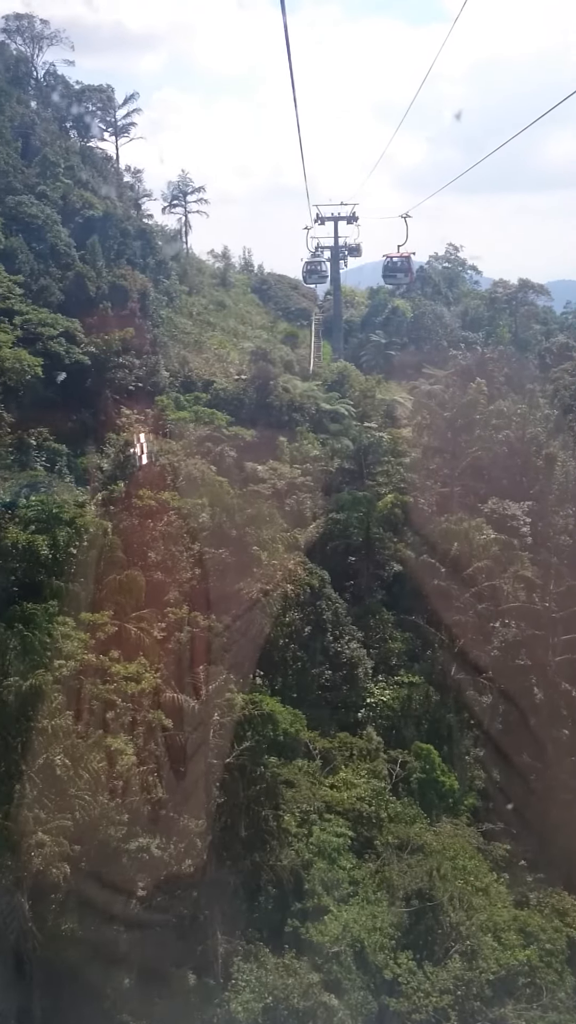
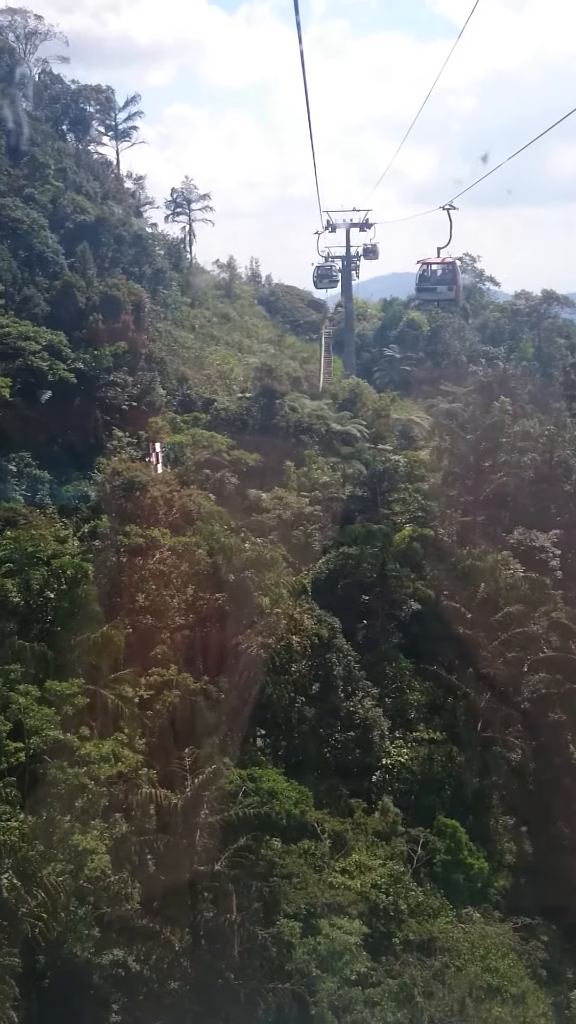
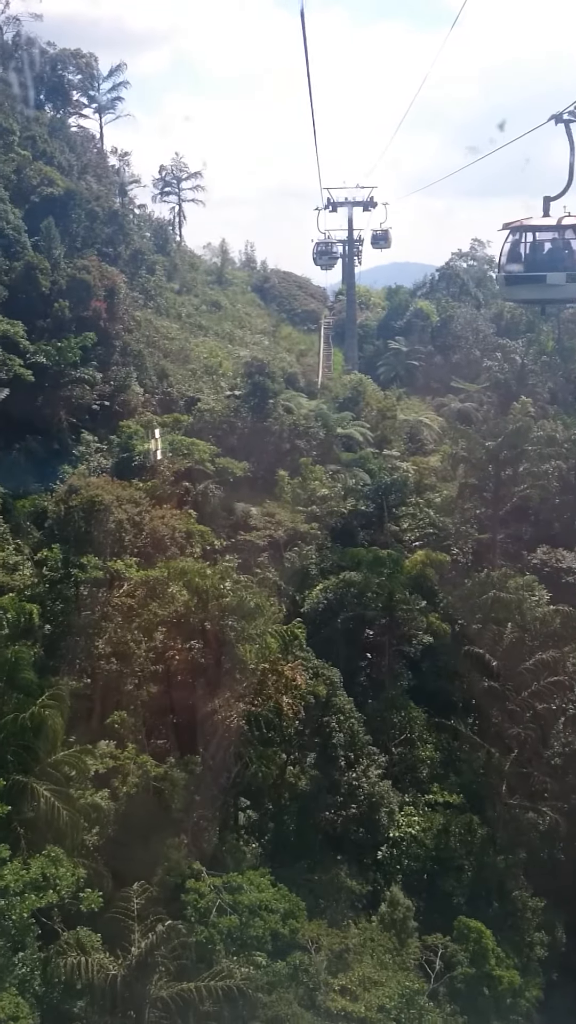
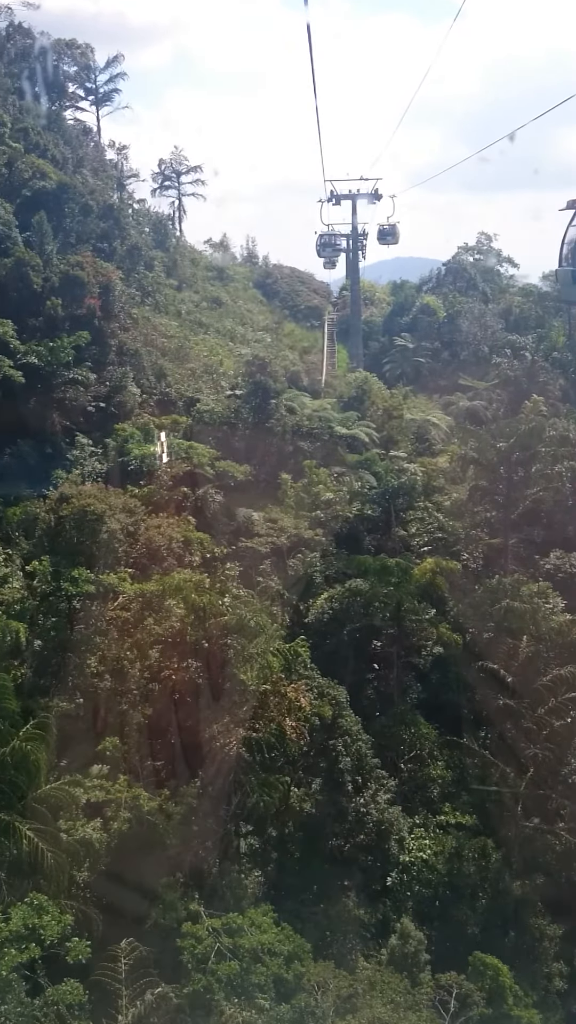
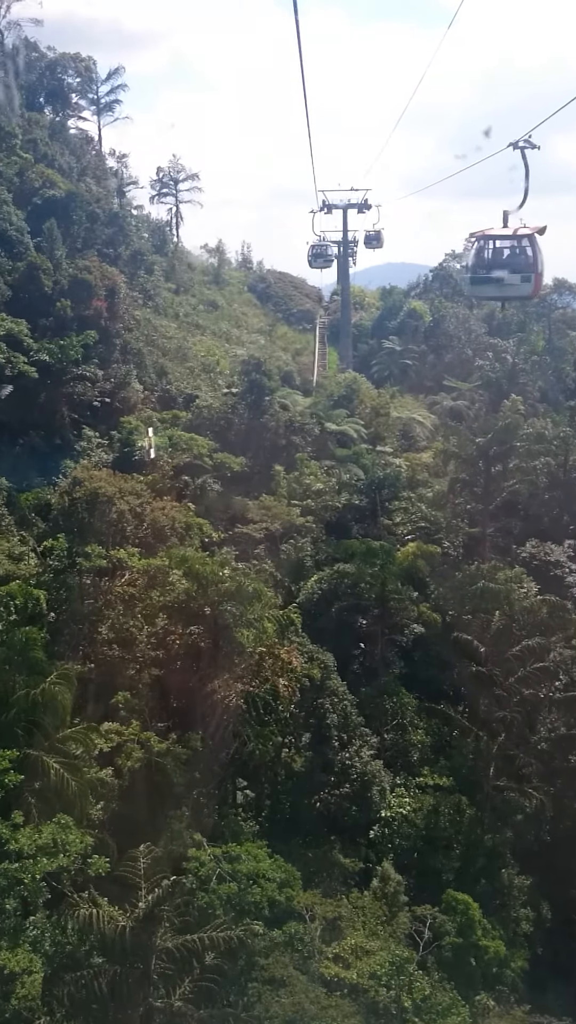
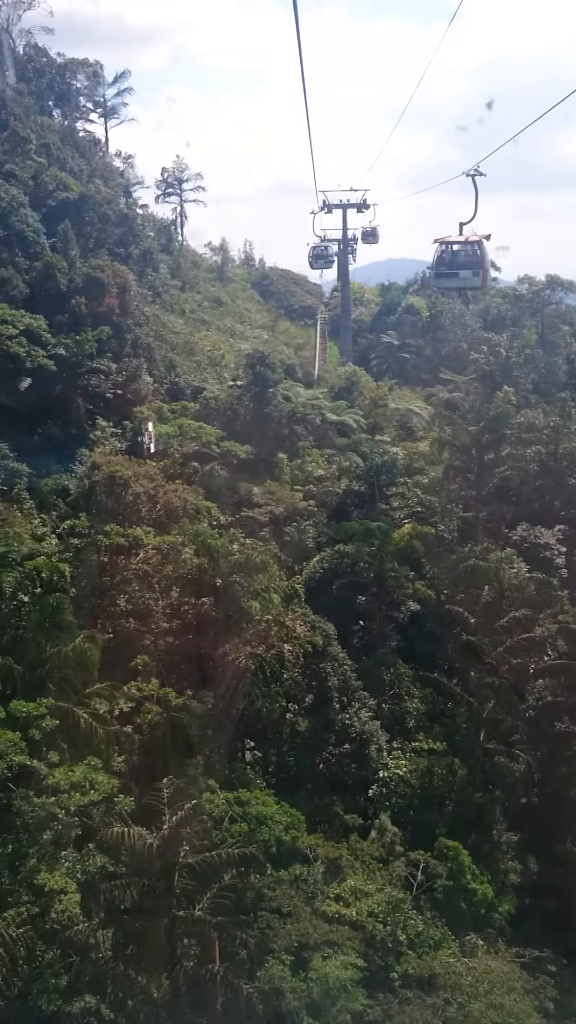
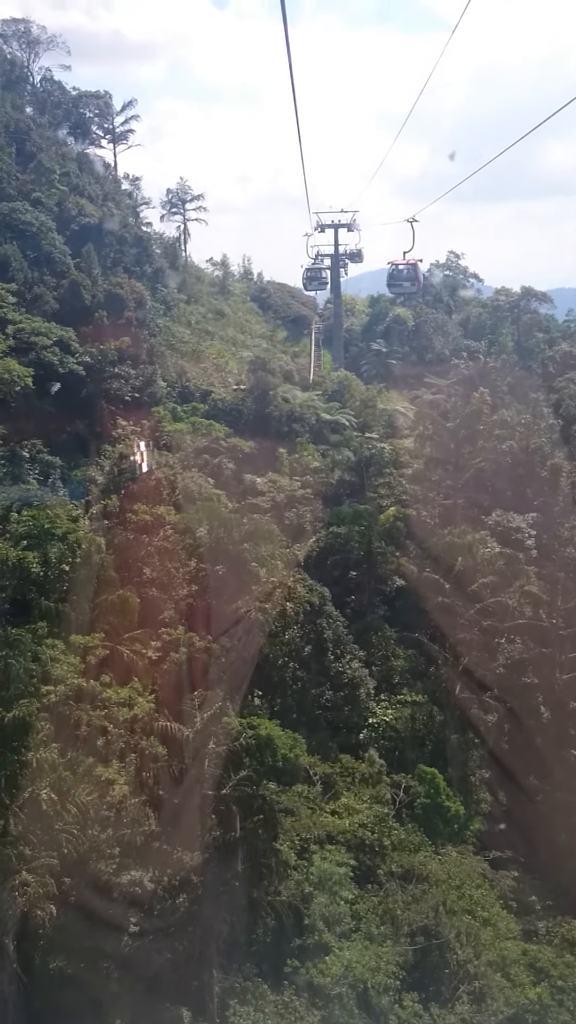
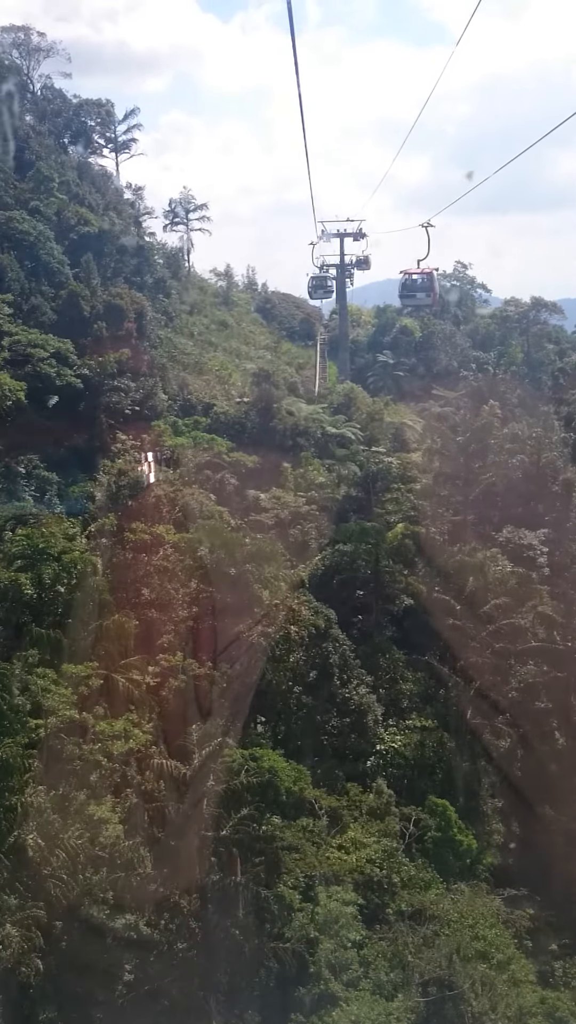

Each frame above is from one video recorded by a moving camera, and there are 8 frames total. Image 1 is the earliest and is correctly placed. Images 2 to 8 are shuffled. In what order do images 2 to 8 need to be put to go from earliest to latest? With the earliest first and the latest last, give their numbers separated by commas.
7, 8, 2, 6, 5, 3, 4
